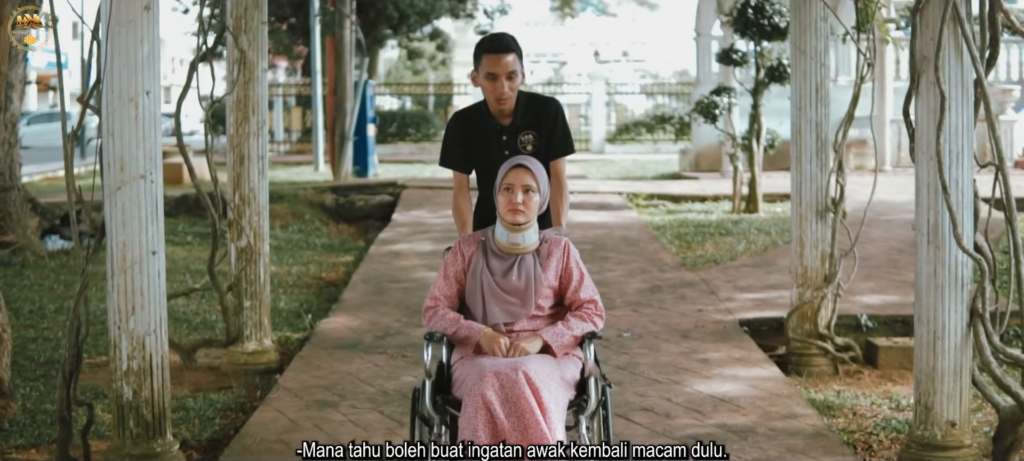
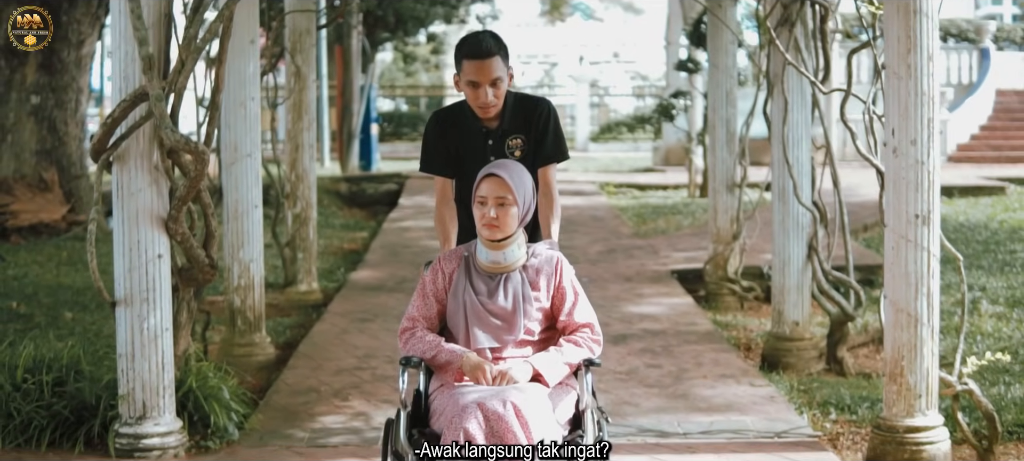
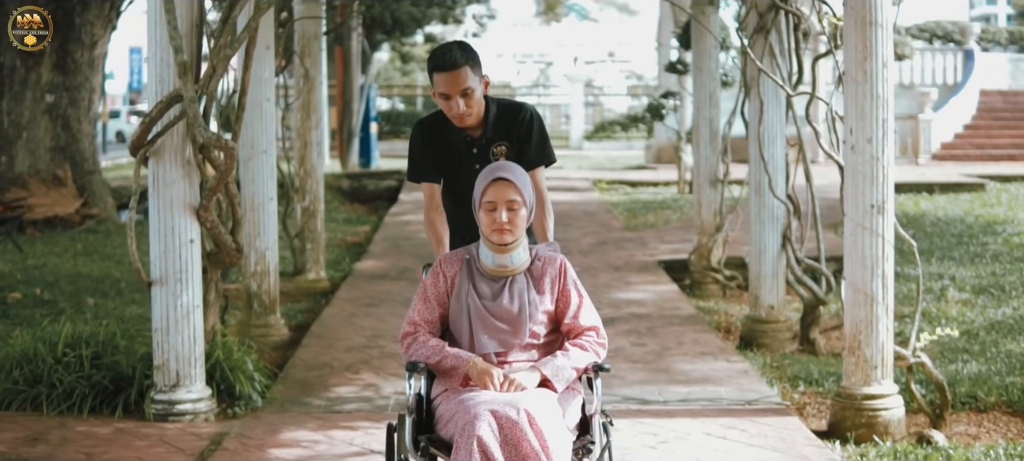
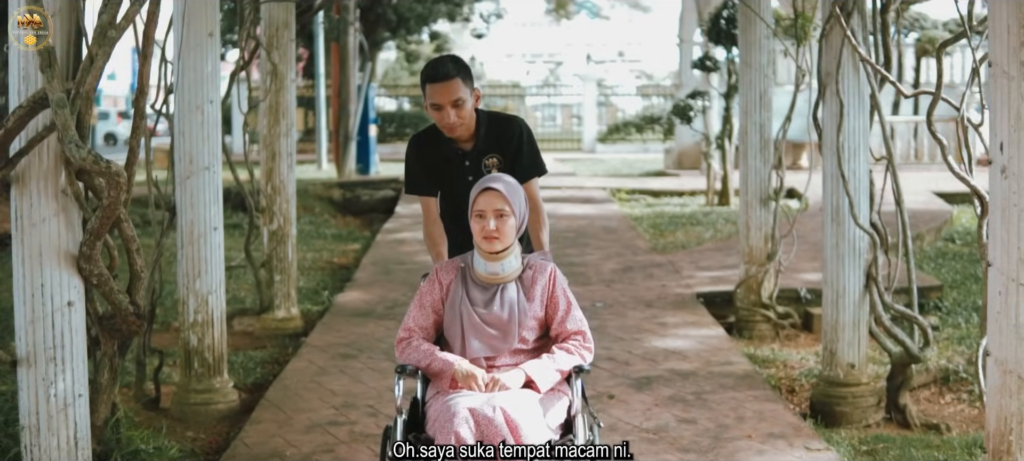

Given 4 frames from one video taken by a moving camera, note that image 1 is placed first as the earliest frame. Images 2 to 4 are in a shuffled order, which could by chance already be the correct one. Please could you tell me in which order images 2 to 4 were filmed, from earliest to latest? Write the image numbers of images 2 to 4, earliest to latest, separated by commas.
4, 2, 3
